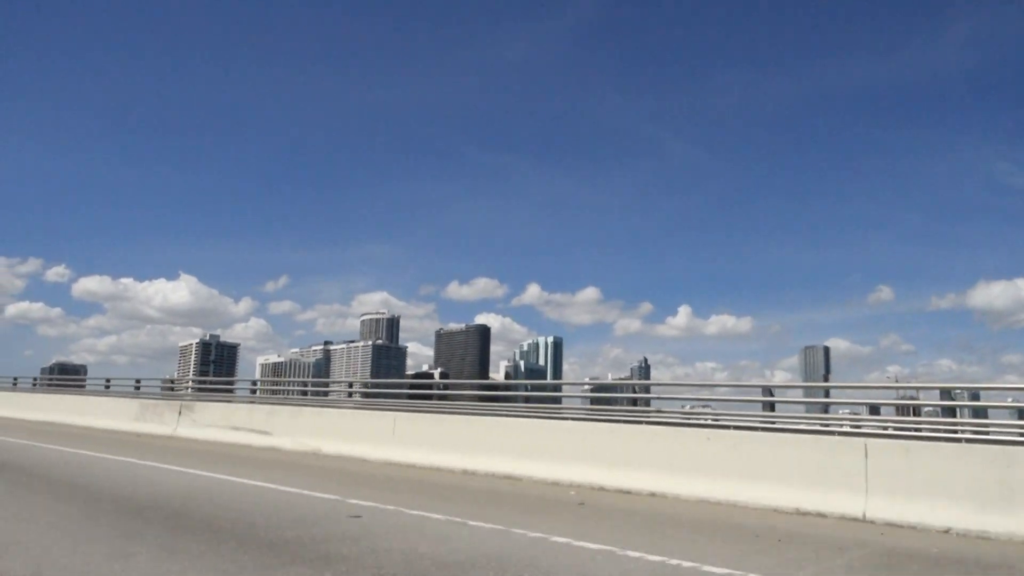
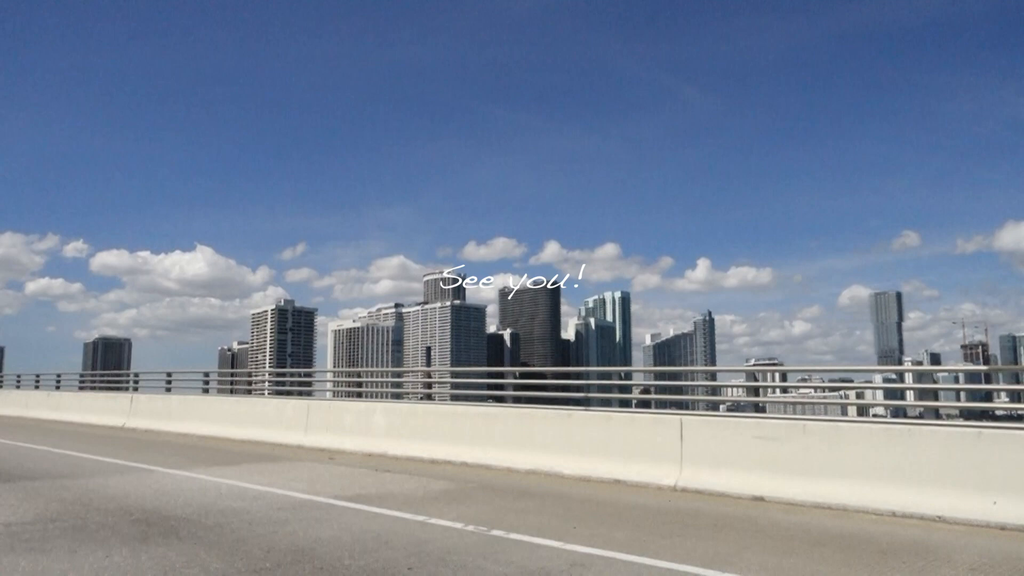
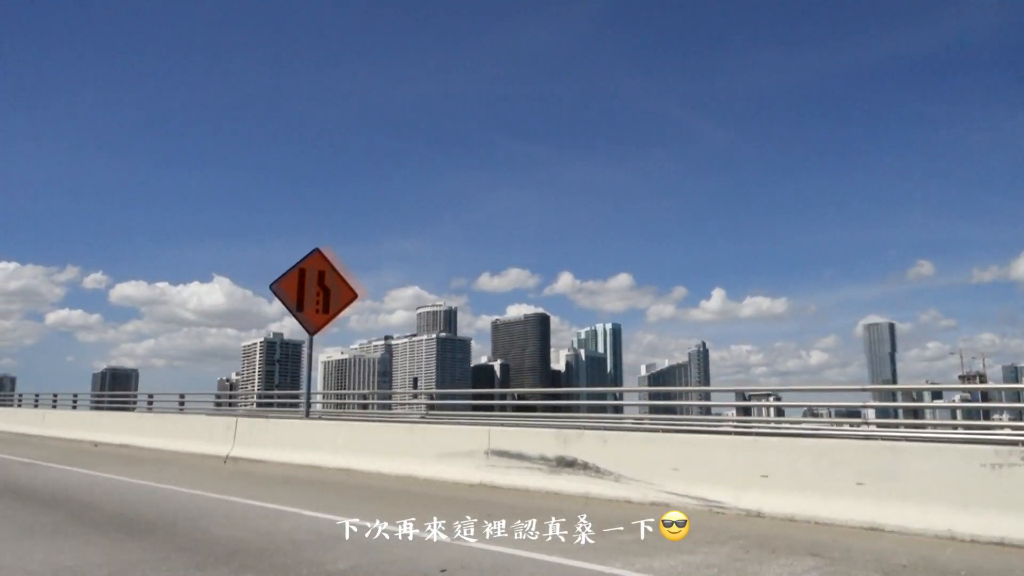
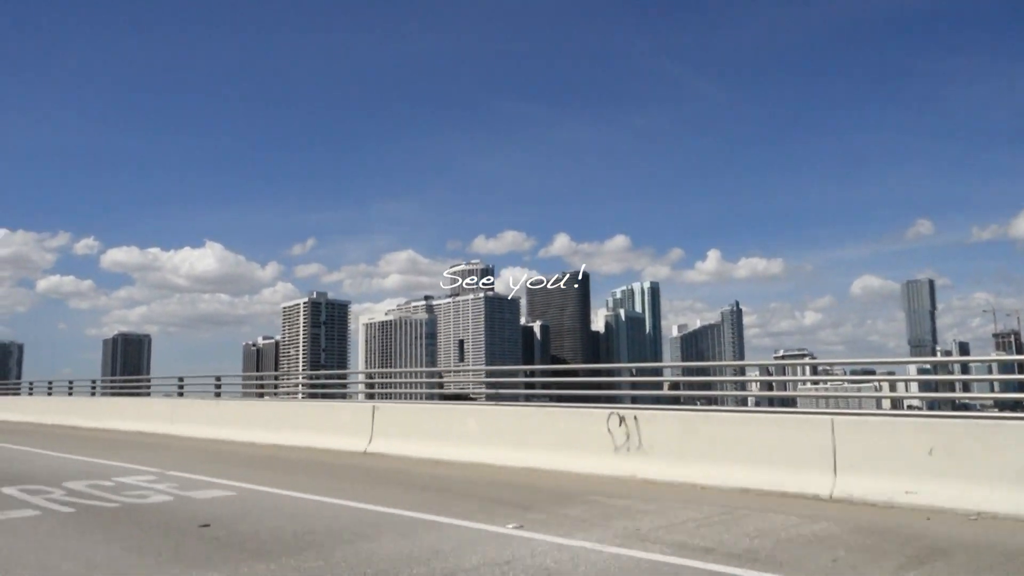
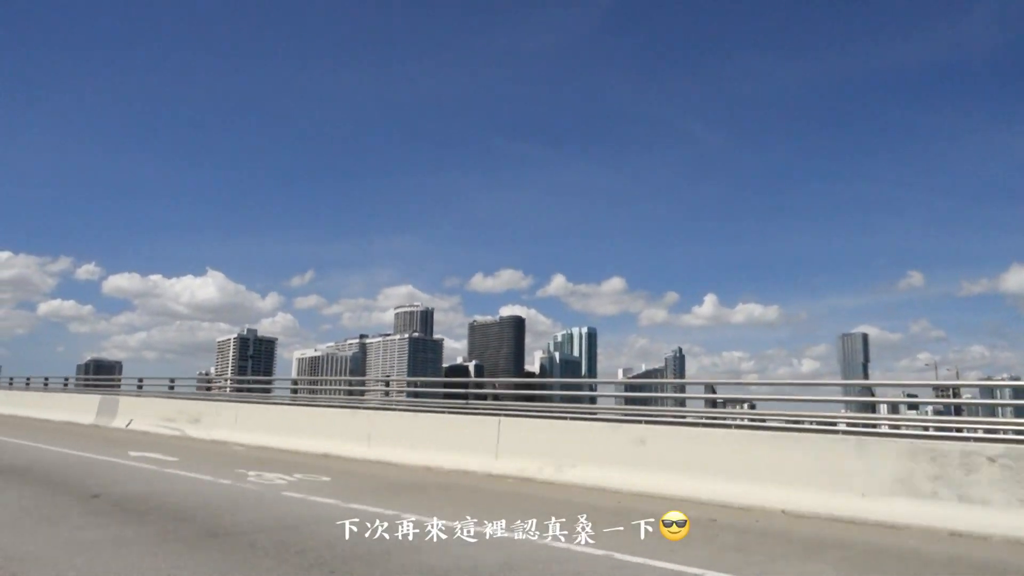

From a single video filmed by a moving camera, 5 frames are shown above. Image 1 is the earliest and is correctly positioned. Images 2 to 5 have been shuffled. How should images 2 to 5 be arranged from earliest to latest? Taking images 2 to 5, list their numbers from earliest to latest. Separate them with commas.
5, 3, 2, 4
